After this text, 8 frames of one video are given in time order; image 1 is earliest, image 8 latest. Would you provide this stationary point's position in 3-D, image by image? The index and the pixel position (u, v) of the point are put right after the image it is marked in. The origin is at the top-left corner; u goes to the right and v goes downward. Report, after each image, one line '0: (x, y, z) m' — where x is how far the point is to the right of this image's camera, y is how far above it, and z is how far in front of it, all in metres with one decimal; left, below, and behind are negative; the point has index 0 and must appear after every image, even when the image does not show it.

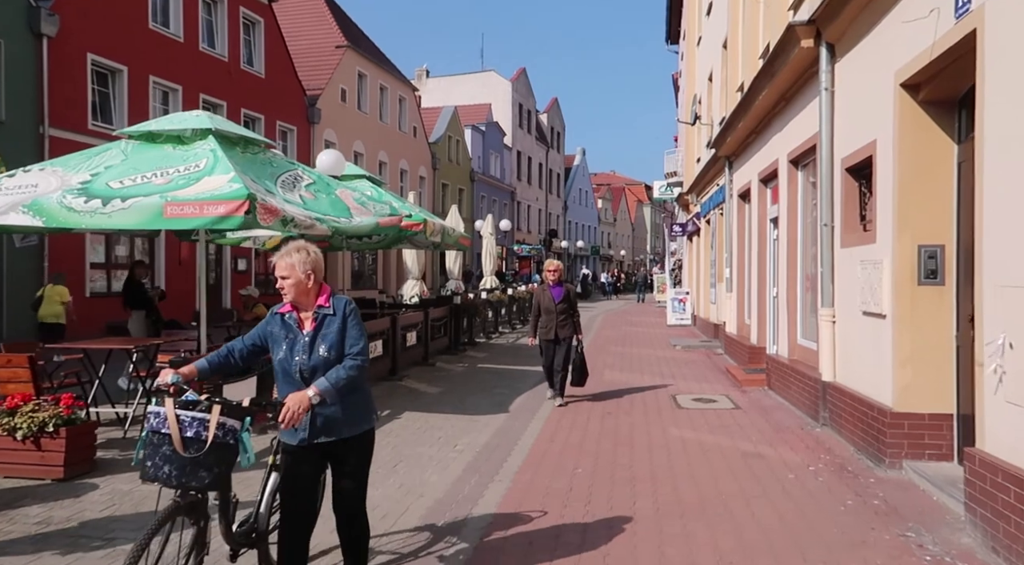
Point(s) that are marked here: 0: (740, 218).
0: (+3.8, +1.1, +14.0) m
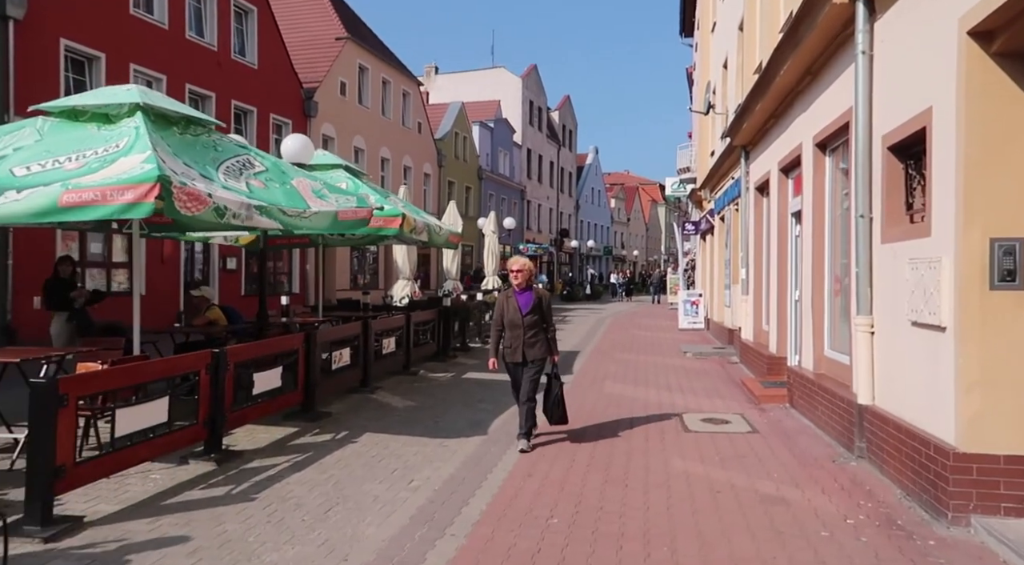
0: (+3.7, +1.1, +12.7) m
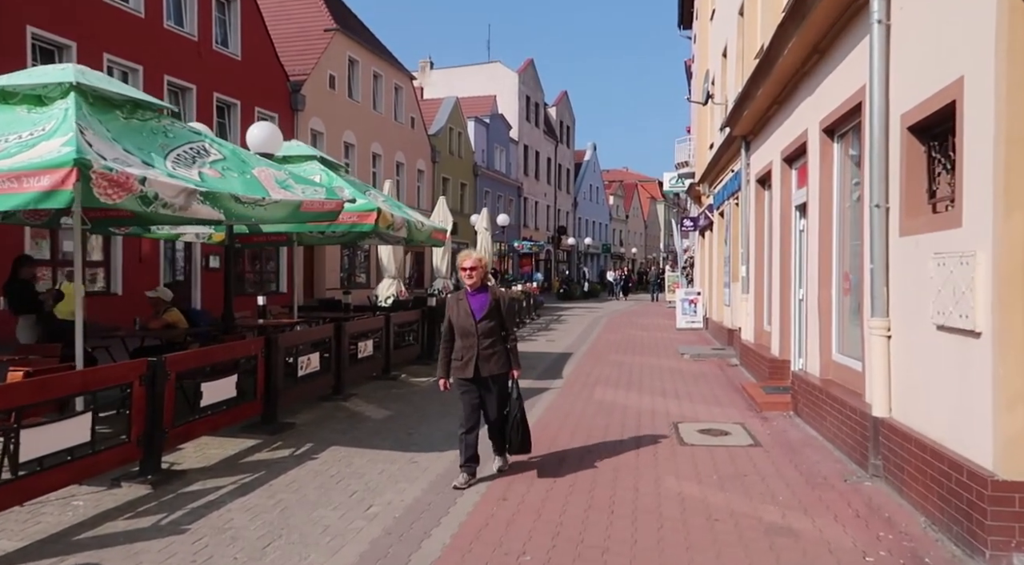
0: (+3.6, +1.1, +12.0) m
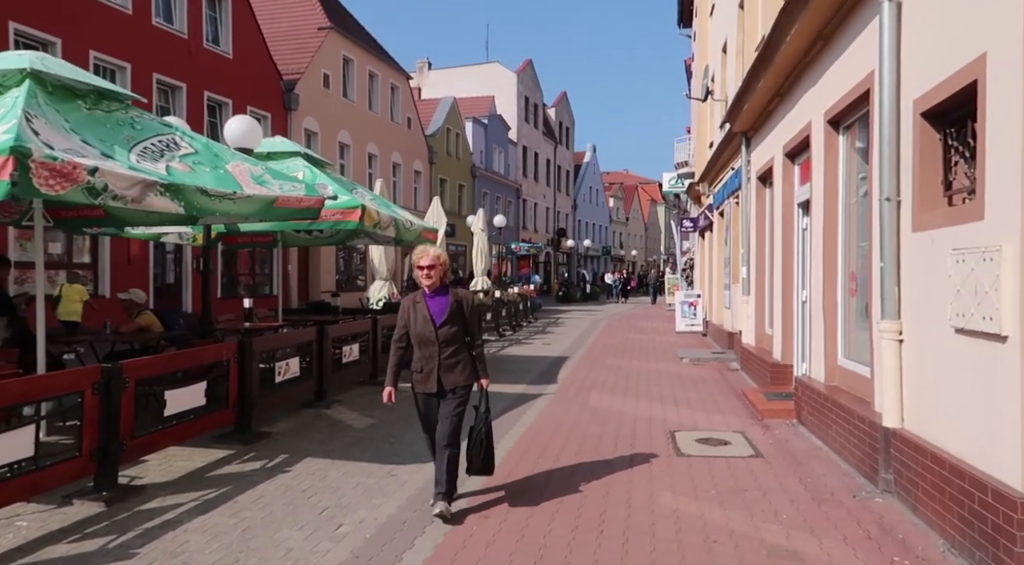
0: (+3.5, +1.1, +11.6) m
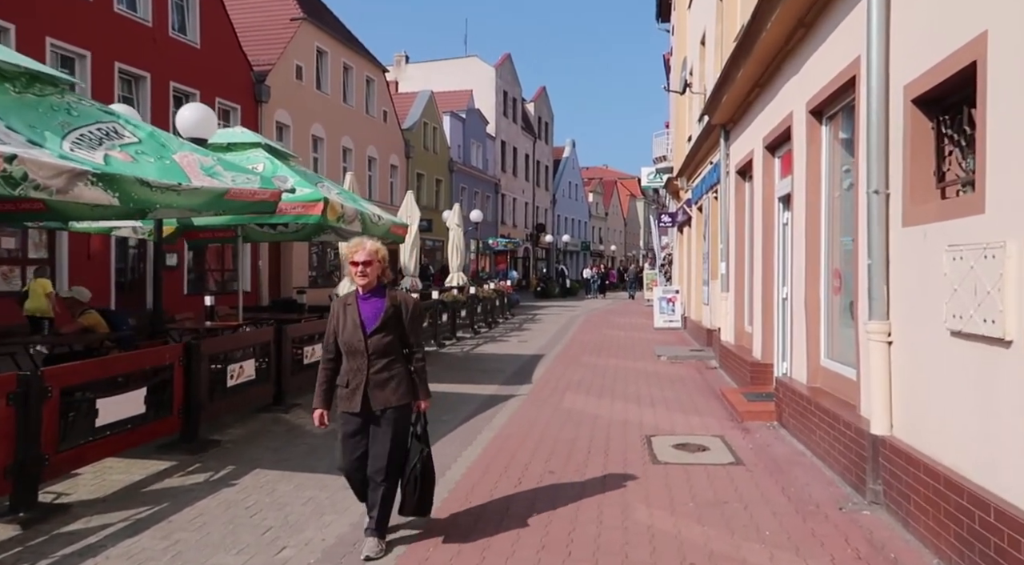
0: (+3.1, +1.1, +11.3) m
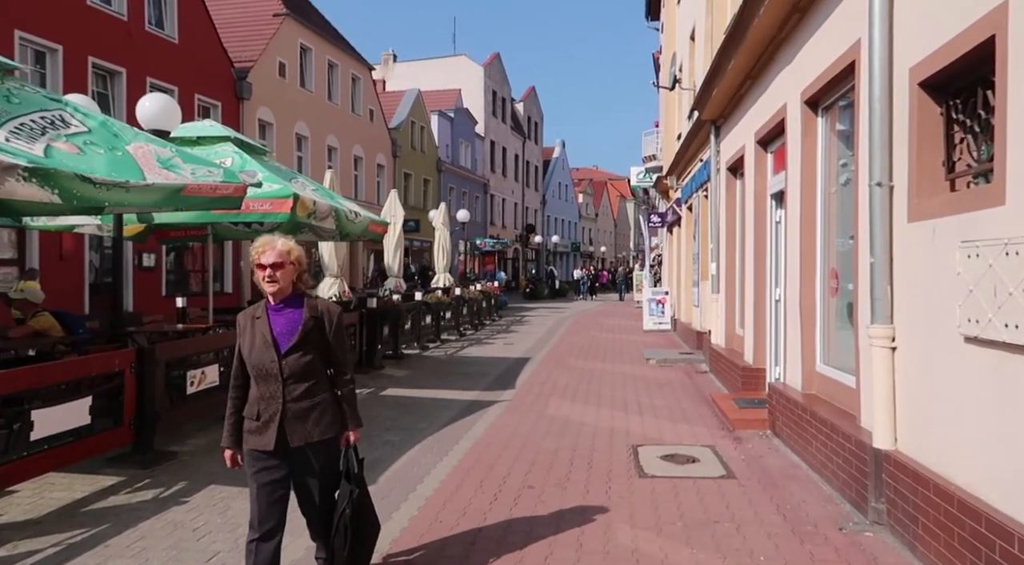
0: (+2.8, +1.1, +10.9) m
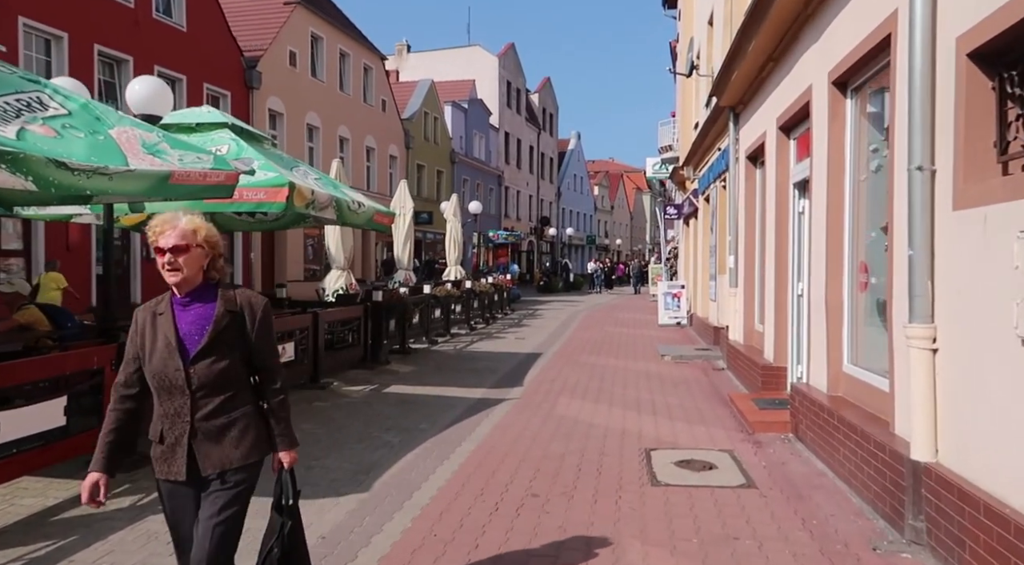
0: (+3.0, +1.2, +10.4) m
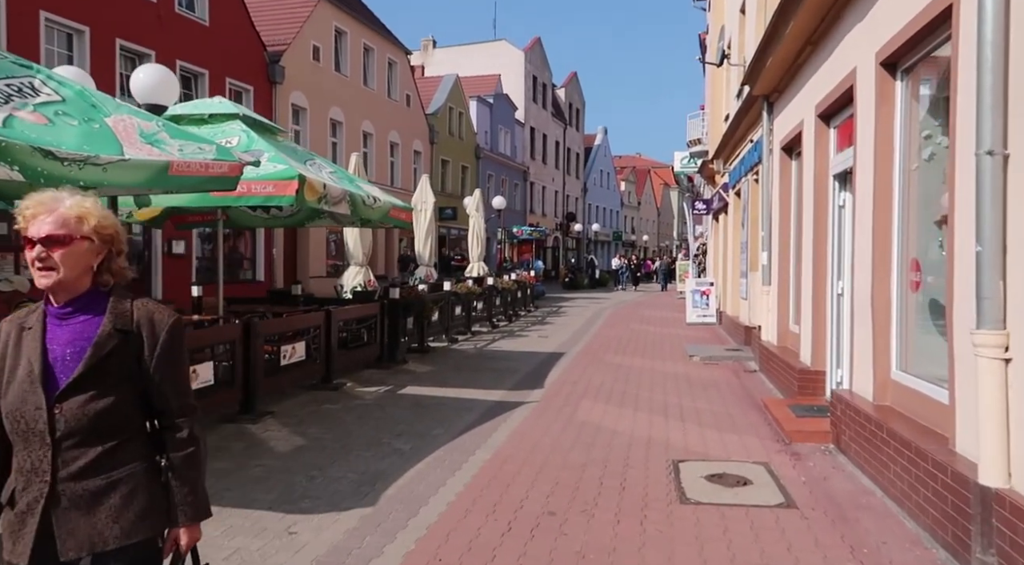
0: (+3.2, +1.2, +9.9) m
